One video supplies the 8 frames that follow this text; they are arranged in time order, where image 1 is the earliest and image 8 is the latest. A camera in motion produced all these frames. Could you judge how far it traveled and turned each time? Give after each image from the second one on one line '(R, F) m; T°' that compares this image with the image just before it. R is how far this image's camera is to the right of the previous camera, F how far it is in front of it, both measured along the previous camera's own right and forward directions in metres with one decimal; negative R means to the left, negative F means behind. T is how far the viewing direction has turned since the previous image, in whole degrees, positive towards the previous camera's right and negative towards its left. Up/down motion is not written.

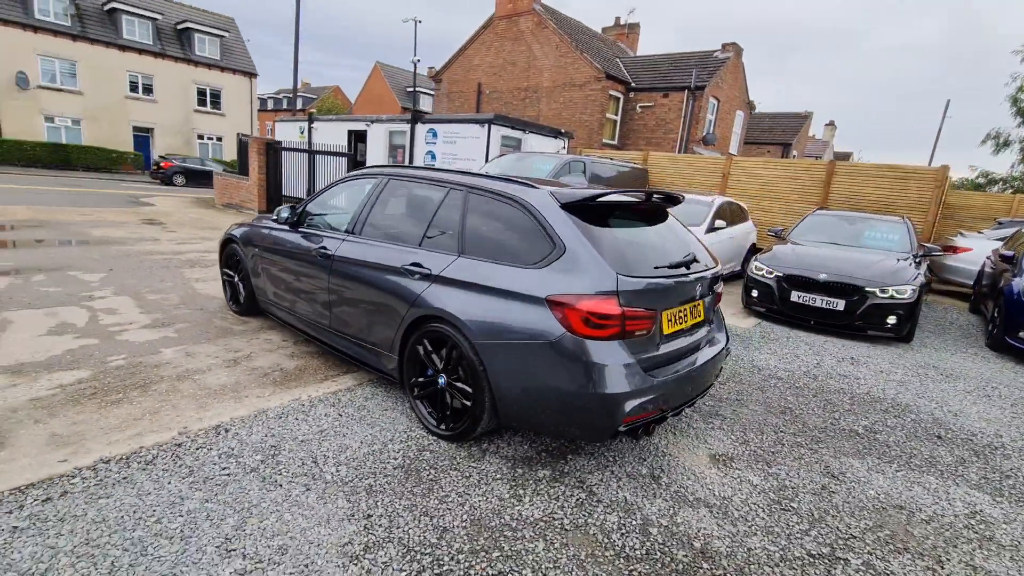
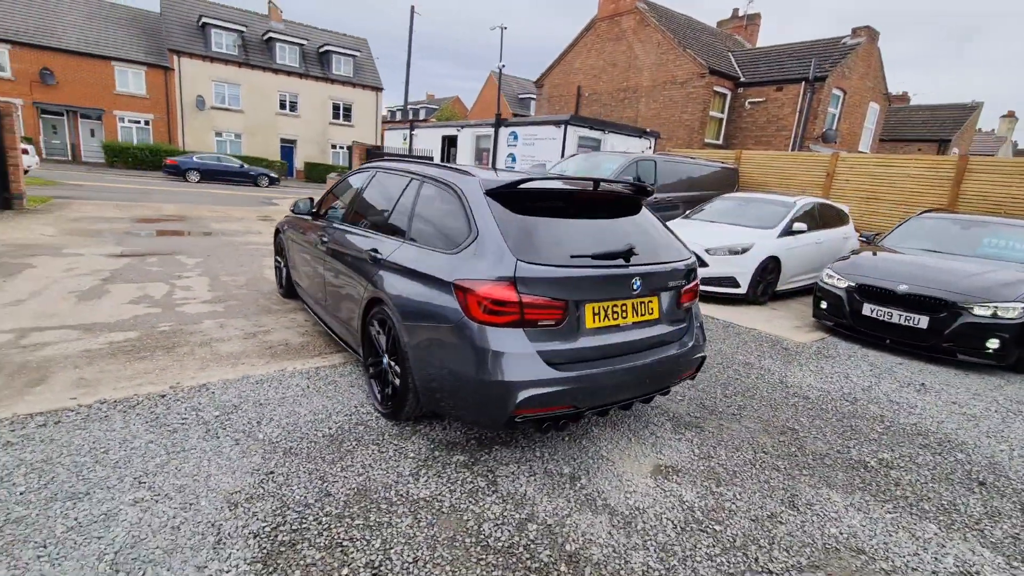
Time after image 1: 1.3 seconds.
(+1.0, +0.1) m; -13°
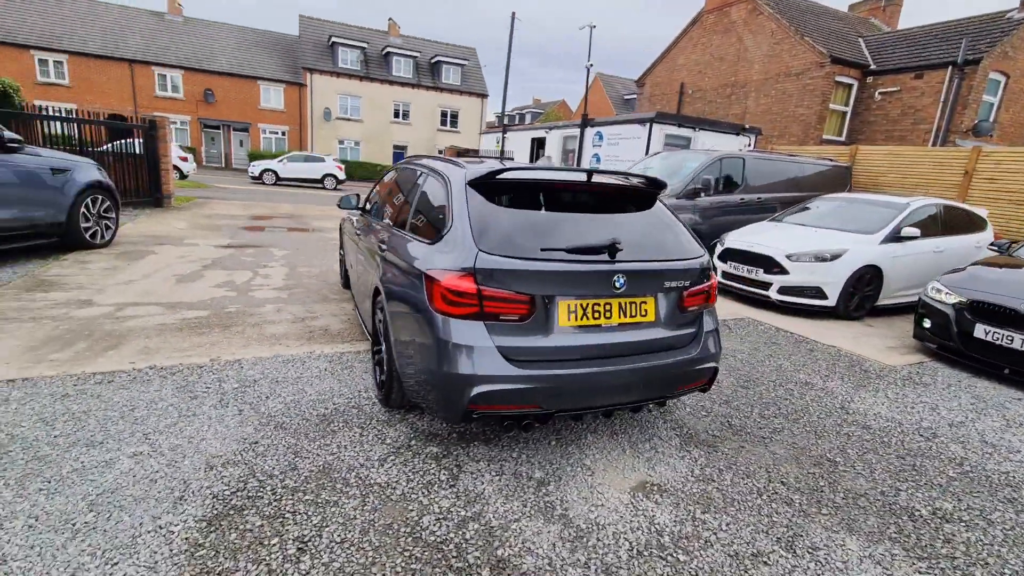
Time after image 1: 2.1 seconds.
(+0.6, +0.1) m; -12°
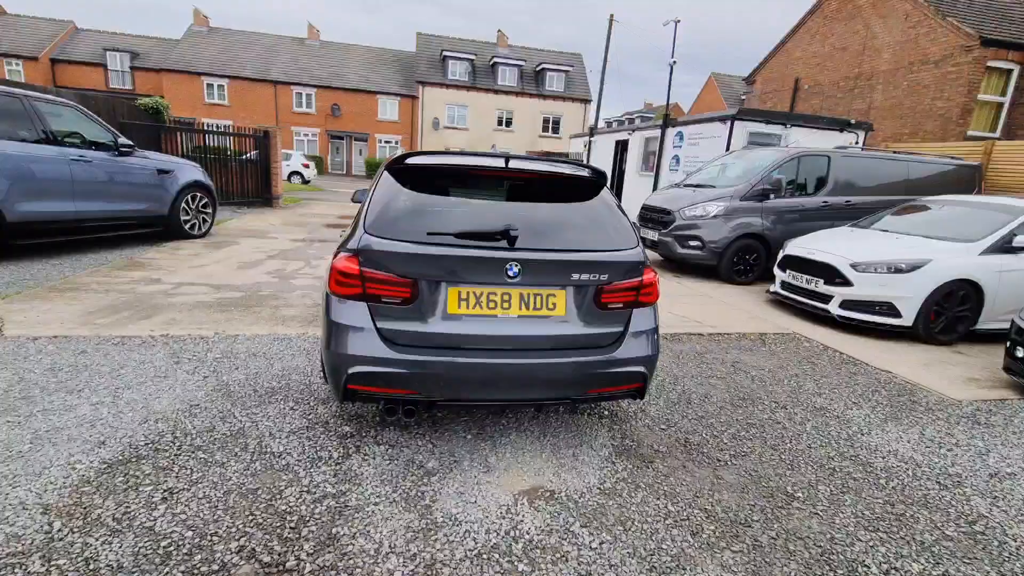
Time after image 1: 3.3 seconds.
(+1.0, +0.2) m; -13°
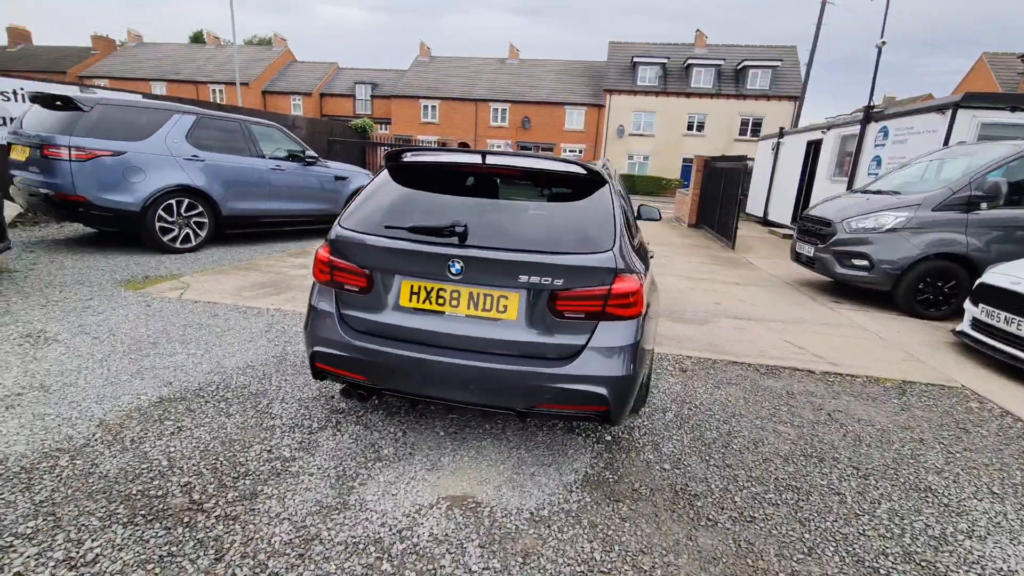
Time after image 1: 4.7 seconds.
(+1.0, +0.3) m; -22°
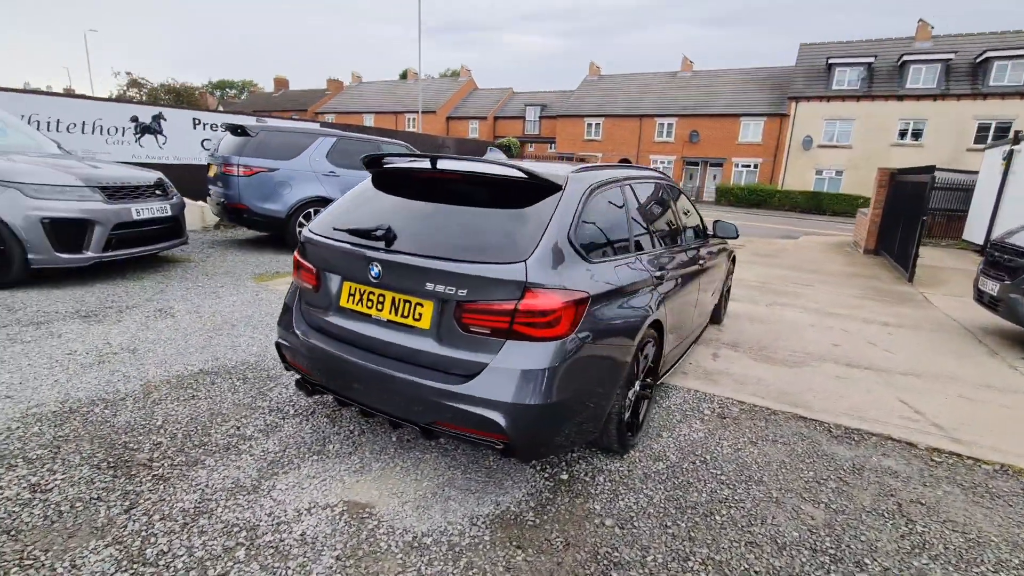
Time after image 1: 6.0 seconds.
(+1.0, +0.3) m; -19°
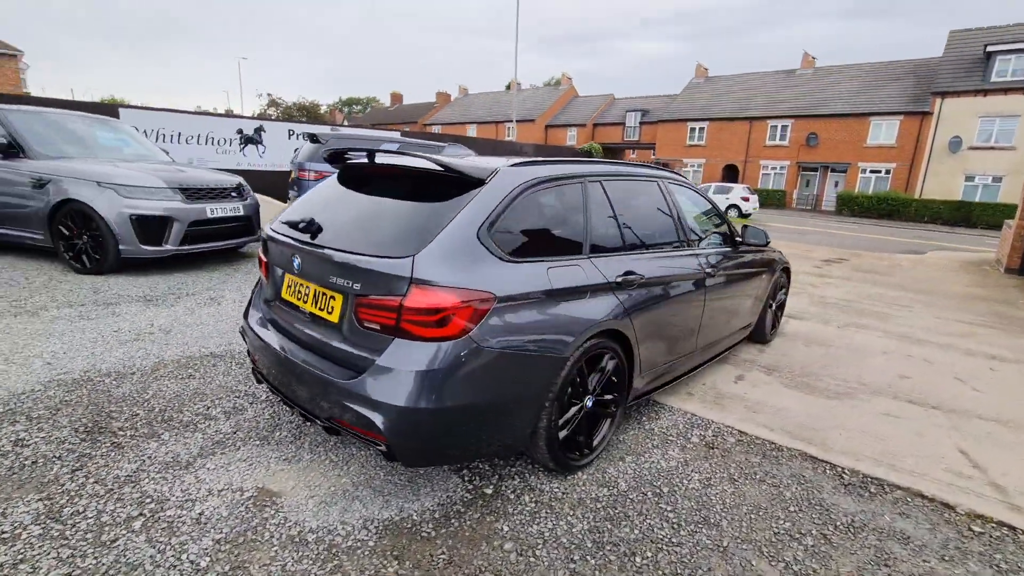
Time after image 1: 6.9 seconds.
(+0.8, +0.2) m; -12°
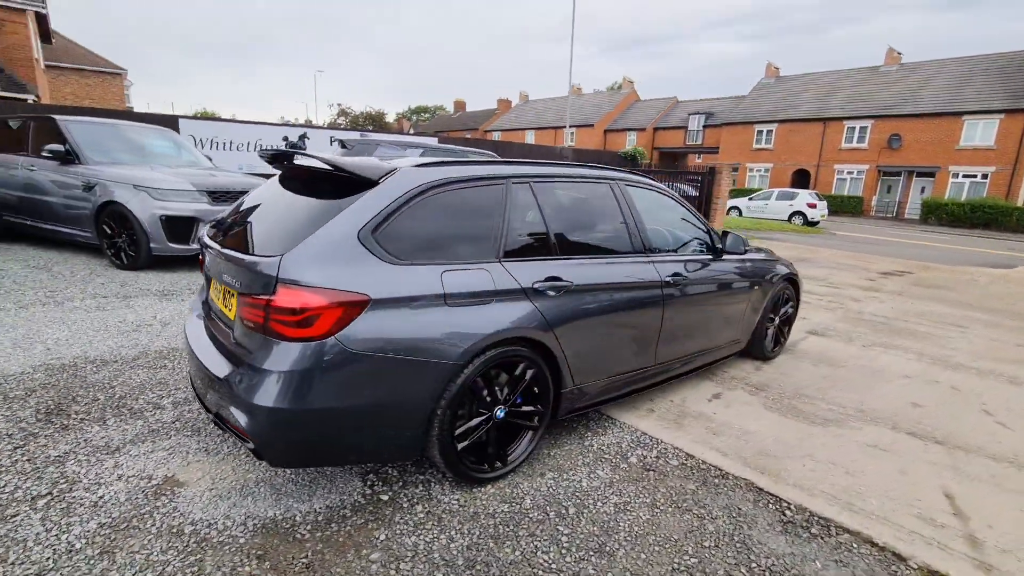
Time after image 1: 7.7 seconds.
(+0.7, +0.1) m; -7°
